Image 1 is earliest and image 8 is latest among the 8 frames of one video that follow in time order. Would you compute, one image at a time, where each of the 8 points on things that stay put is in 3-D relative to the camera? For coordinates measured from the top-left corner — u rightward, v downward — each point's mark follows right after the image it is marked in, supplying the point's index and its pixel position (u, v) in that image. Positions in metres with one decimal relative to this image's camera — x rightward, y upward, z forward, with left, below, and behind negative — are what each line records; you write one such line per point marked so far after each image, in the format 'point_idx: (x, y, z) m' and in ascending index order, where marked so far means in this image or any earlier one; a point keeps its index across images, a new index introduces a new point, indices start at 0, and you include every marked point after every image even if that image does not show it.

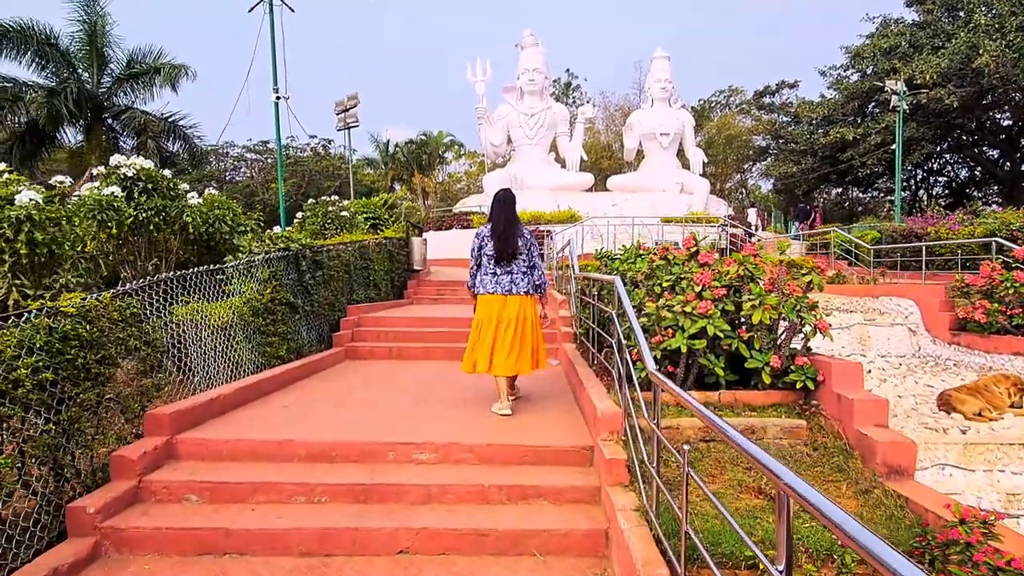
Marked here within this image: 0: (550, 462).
0: (+0.2, -1.0, +3.5) m
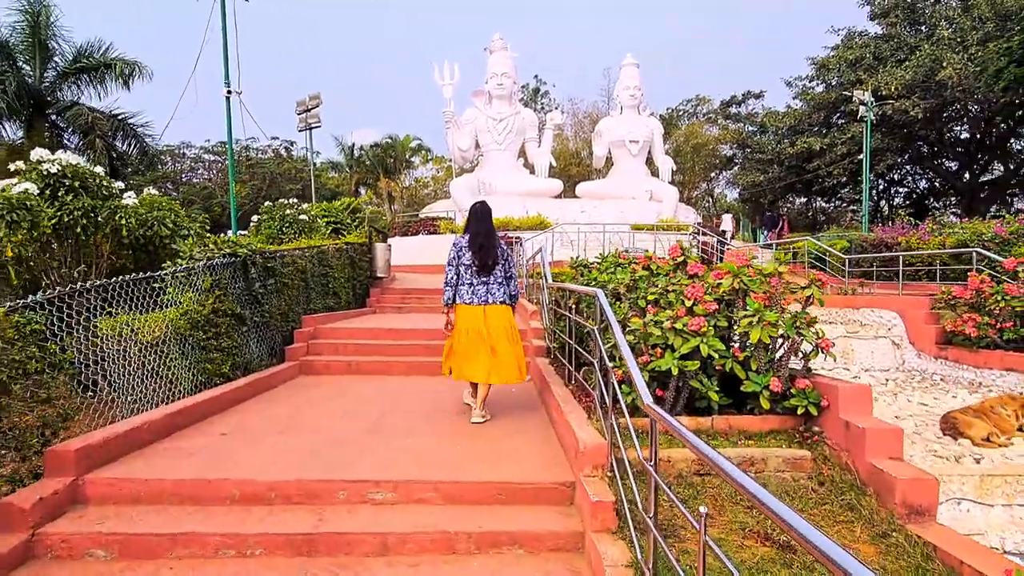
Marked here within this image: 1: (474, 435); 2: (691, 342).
0: (+0.1, -1.0, +3.0) m
1: (-0.2, -0.9, +4.0) m
2: (+0.9, -0.3, +3.3) m
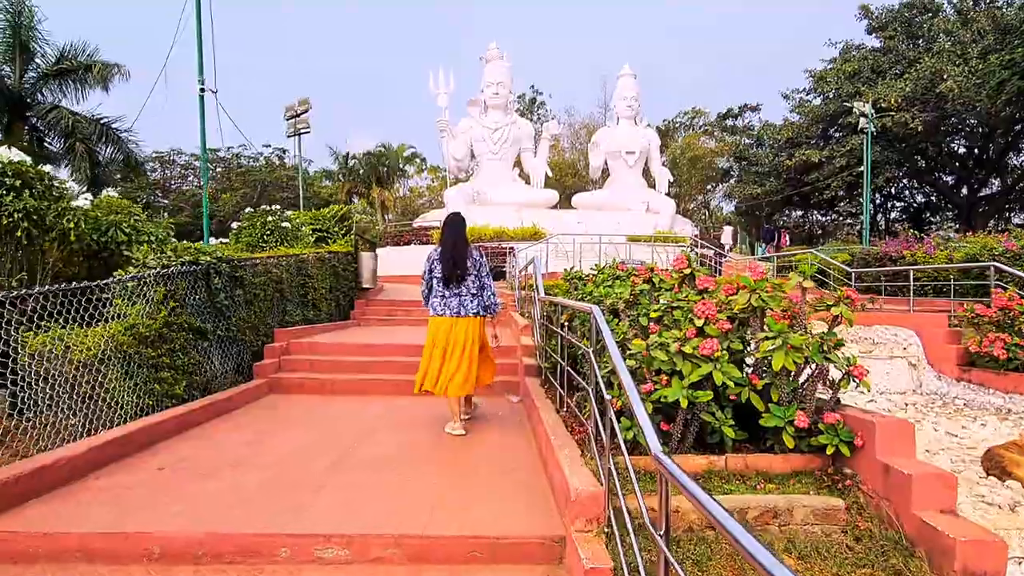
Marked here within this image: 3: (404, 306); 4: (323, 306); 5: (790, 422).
0: (0.0, -1.1, +2.5) m
1: (-0.3, -1.0, +3.5) m
2: (+0.9, -0.4, +2.8) m
3: (-1.8, -0.3, +10.3) m
4: (-2.6, -0.3, +8.6) m
5: (+1.3, -0.6, +2.9) m
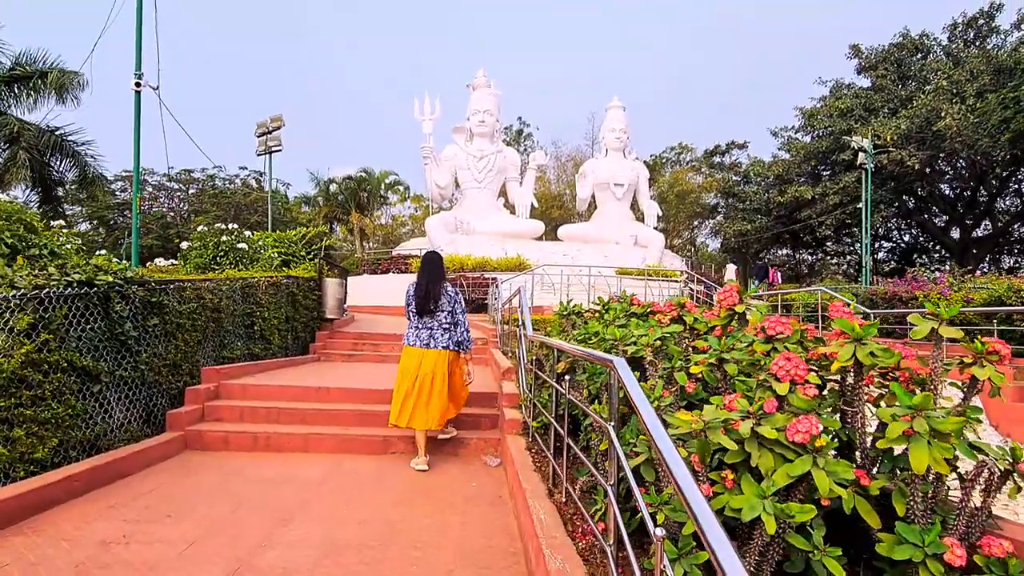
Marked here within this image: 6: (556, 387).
0: (-0.1, -1.2, +1.4) m
1: (-0.4, -1.1, +2.4) m
2: (+0.8, -0.5, +1.8) m
3: (-2.1, -0.8, +9.2) m
4: (-2.8, -0.6, +7.4) m
5: (+1.2, -0.8, +1.8) m
6: (+0.2, -0.5, +3.2) m
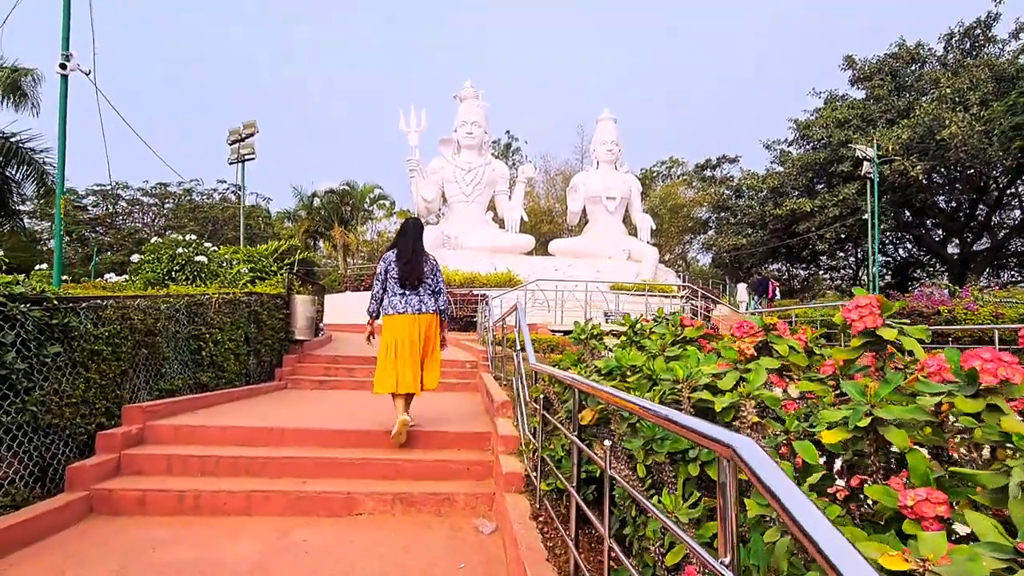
0: (0.0, -1.2, +0.4) m
1: (-0.4, -1.2, +1.4) m
2: (+0.8, -0.5, +0.8) m
3: (-2.2, -1.0, +8.2) m
4: (-2.9, -0.8, +6.4) m
5: (+1.2, -0.8, +0.9) m
6: (+0.2, -0.6, +2.2) m
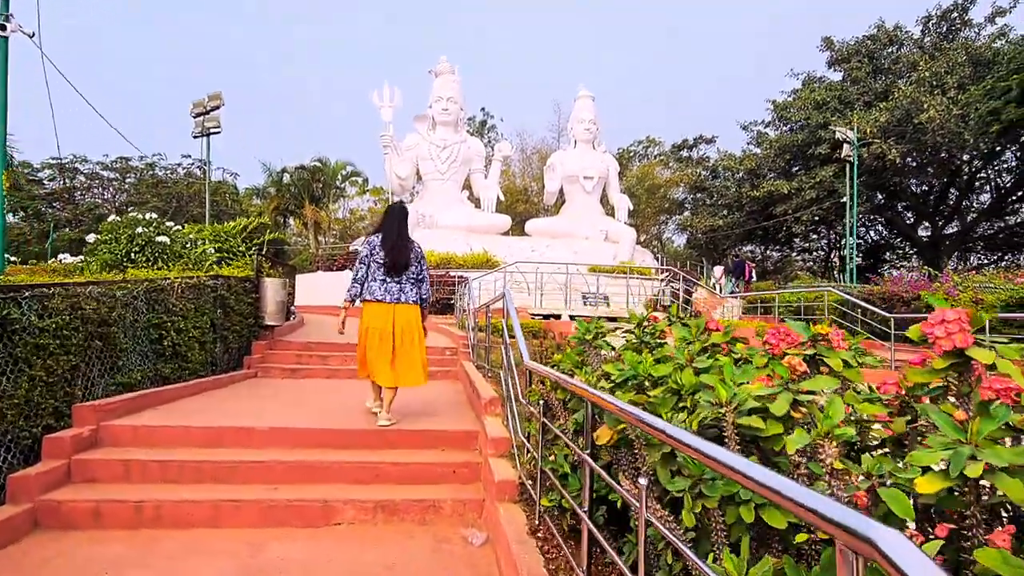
0: (0.0, -1.3, +0.2) m
1: (-0.3, -1.2, +1.1) m
2: (+0.9, -0.6, +0.6) m
3: (-2.4, -0.8, +7.8) m
4: (-3.0, -0.6, +6.0) m
5: (+1.3, -0.8, +0.6) m
6: (+0.3, -0.6, +1.9) m
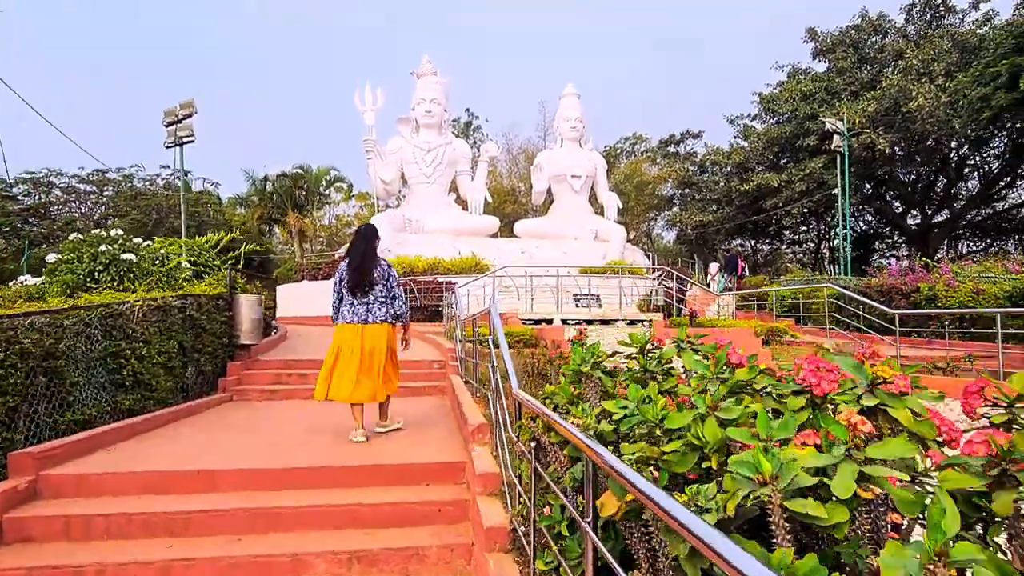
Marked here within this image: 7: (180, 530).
0: (+0.1, -1.4, -0.2) m
1: (-0.3, -1.3, +0.7) m
2: (+0.9, -0.6, +0.2) m
3: (-2.5, -1.0, +7.4) m
4: (-3.1, -0.8, +5.6) m
5: (+1.3, -0.9, +0.3) m
6: (+0.2, -0.6, +1.5) m
7: (-1.7, -1.2, +3.3) m
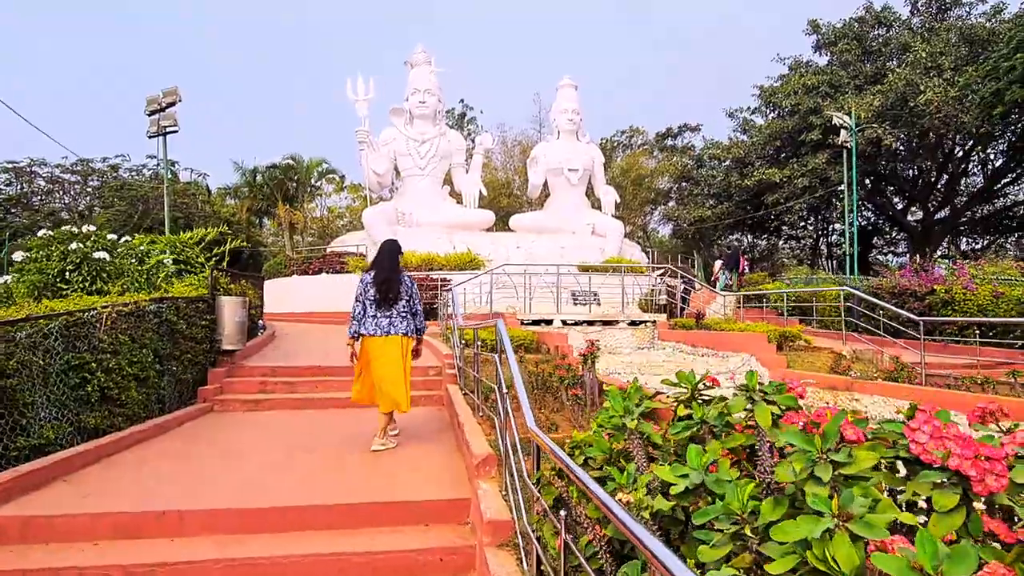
0: (+0.2, -1.5, -0.7) m
1: (-0.3, -1.4, +0.3) m
2: (+1.0, -0.8, -0.2) m
3: (-2.5, -1.0, +6.9) m
4: (-3.1, -0.9, +5.1) m
5: (+1.4, -1.0, -0.2) m
6: (+0.3, -0.8, +1.1) m
7: (-1.7, -1.3, +2.8) m
